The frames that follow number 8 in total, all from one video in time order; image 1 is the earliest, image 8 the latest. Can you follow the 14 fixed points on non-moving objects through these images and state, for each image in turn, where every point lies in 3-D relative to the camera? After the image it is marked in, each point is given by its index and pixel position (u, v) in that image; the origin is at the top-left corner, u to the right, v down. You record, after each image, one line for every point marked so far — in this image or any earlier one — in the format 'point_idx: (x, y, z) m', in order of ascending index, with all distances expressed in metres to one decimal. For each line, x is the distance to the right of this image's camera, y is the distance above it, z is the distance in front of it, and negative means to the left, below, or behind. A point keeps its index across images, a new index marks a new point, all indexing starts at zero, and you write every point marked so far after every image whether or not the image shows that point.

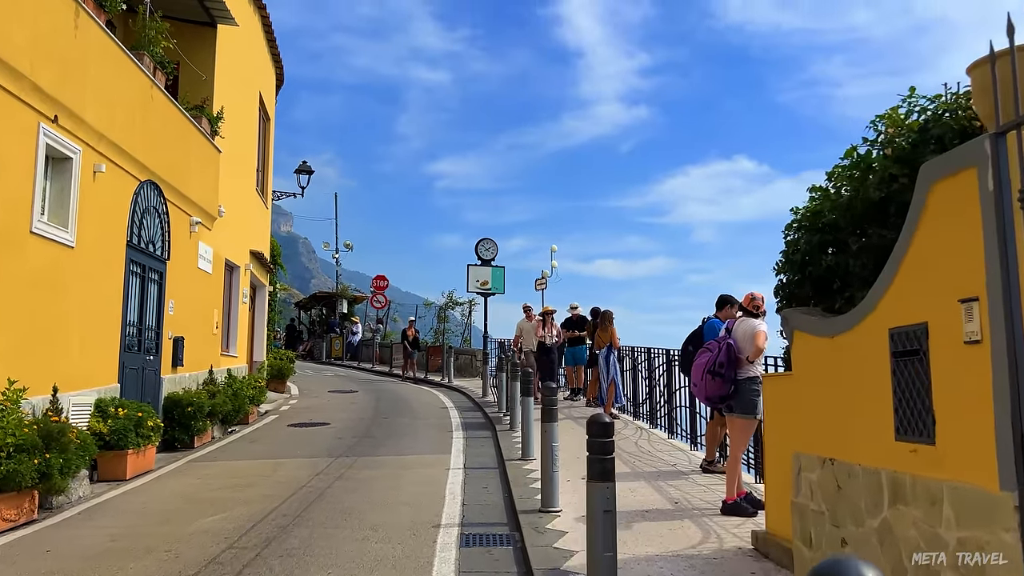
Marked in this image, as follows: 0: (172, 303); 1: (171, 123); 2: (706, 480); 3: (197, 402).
0: (-4.8, -0.2, +10.2) m
1: (-4.7, +2.3, +9.9) m
2: (+1.8, -1.8, +6.6) m
3: (-4.3, -1.6, +9.9) m
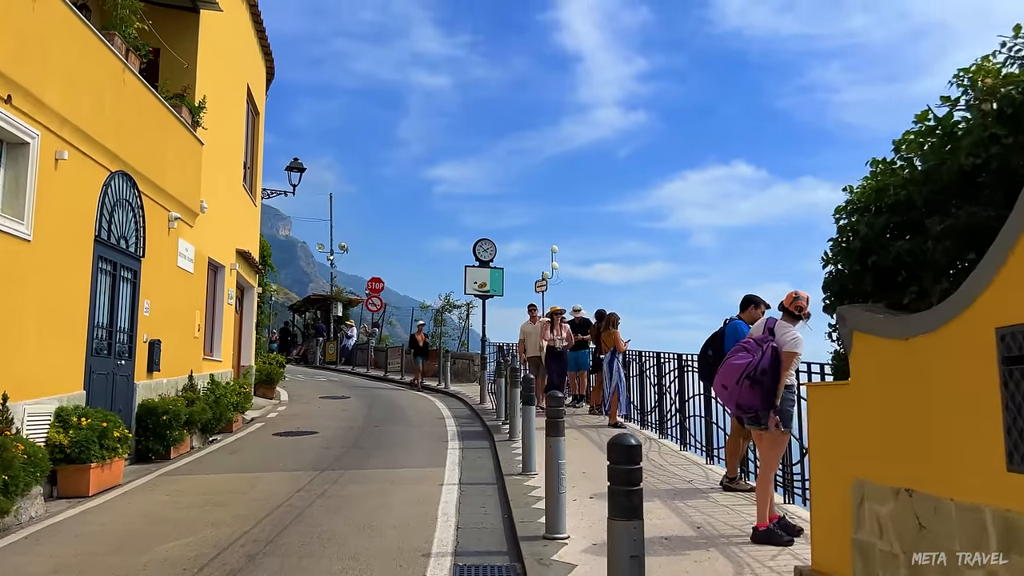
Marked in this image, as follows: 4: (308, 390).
0: (-4.8, -0.2, +9.5) m
1: (-4.7, +2.3, +9.3) m
2: (+1.8, -1.8, +6.0) m
3: (-4.3, -1.6, +9.2) m
4: (-5.0, -2.5, +17.5) m
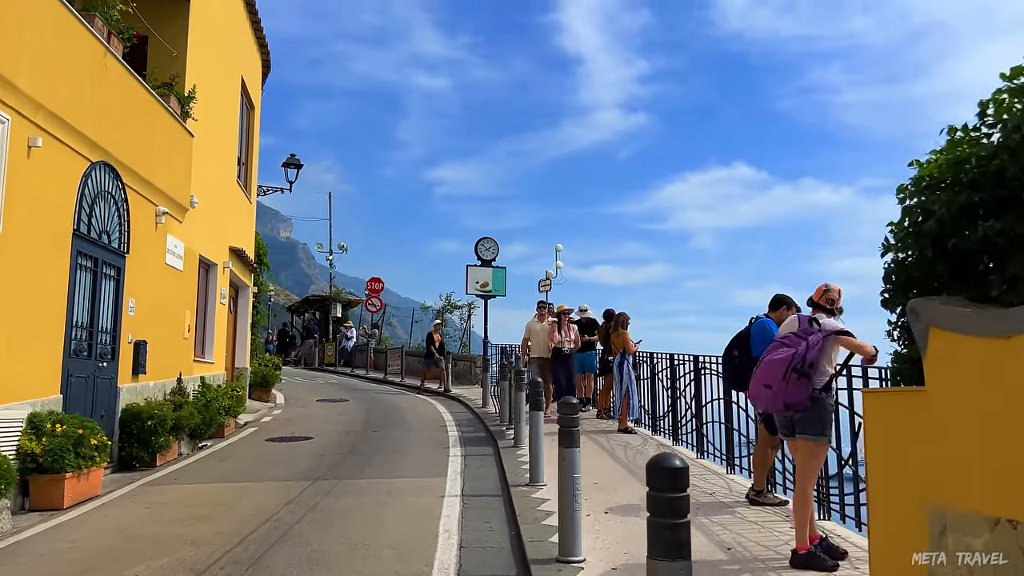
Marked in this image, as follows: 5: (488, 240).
0: (-4.8, -0.2, +9.0) m
1: (-4.7, +2.3, +8.8) m
2: (+1.9, -1.7, +5.5) m
3: (-4.3, -1.5, +8.7) m
4: (-4.9, -2.5, +17.0) m
5: (-0.6, +1.3, +18.8) m
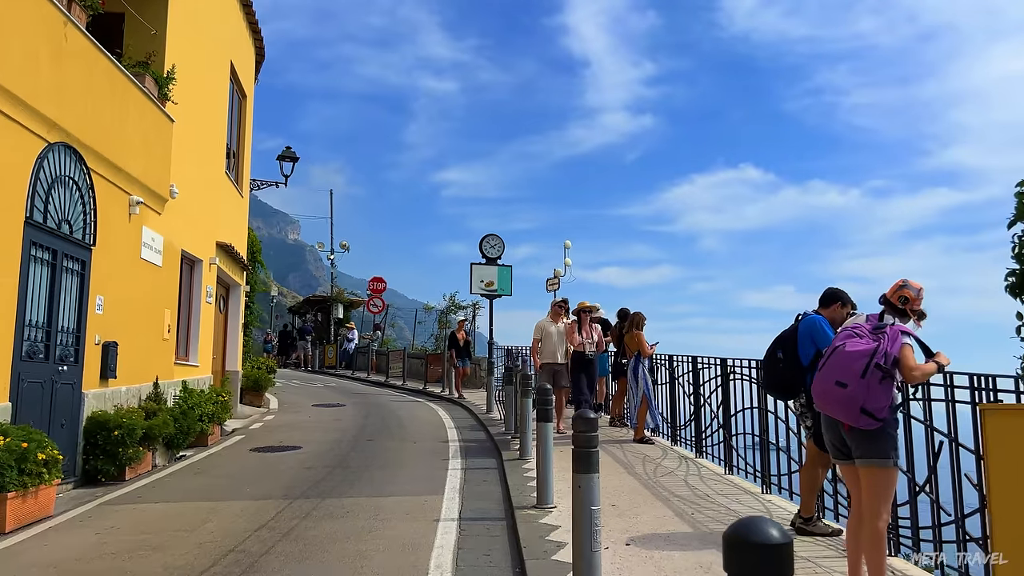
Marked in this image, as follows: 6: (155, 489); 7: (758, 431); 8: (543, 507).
0: (-4.7, -0.1, +8.2) m
1: (-4.6, +2.4, +8.0) m
2: (+1.9, -1.7, +4.6) m
3: (-4.2, -1.5, +7.9) m
4: (-4.8, -2.4, +16.2) m
5: (-0.5, +1.3, +18.0) m
6: (-3.6, -2.0, +7.3) m
7: (+2.2, -1.3, +6.3) m
8: (+0.2, -1.8, +5.9) m
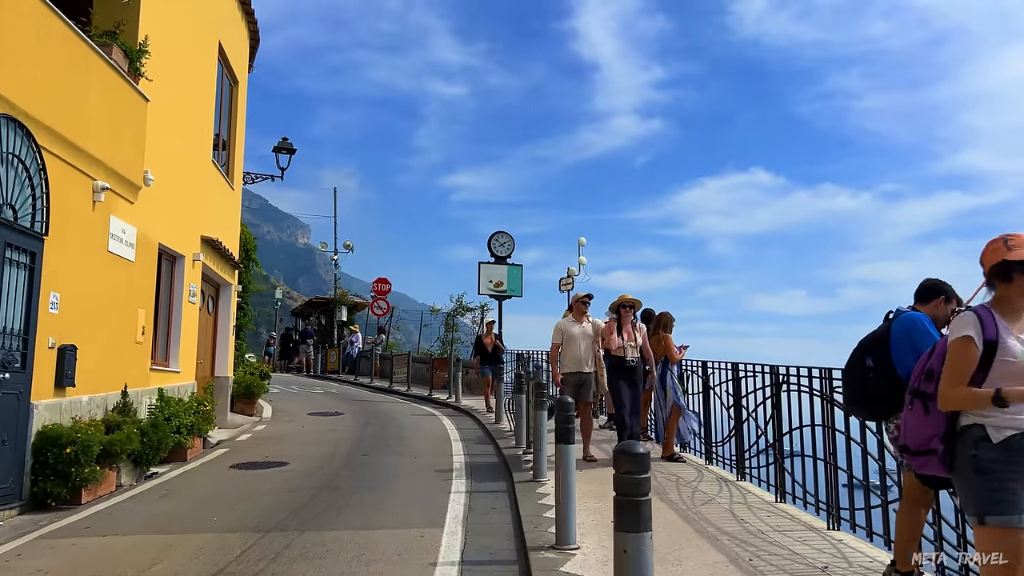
0: (-4.6, -0.1, +7.2) m
1: (-4.5, +2.4, +7.0) m
2: (+2.0, -1.6, +3.5) m
3: (-4.1, -1.4, +6.8) m
4: (-4.5, -2.4, +15.2) m
5: (-0.2, +1.3, +16.9) m
6: (-3.5, -2.0, +6.3) m
7: (+2.3, -1.2, +5.3) m
8: (+0.3, -1.7, +4.8) m
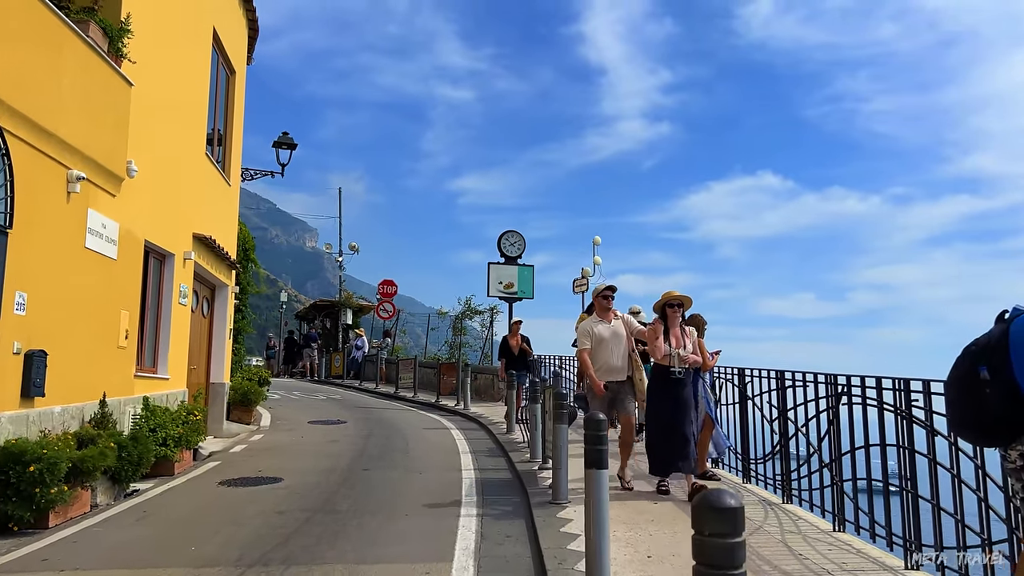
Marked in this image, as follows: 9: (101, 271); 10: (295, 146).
0: (-4.4, -0.1, +6.5) m
1: (-4.3, +2.4, +6.3) m
2: (+2.1, -1.6, +2.7) m
3: (-3.9, -1.4, +6.1) m
4: (-4.3, -2.5, +14.4) m
5: (0.0, +1.2, +16.2) m
6: (-3.4, -2.0, +5.5) m
7: (+2.4, -1.2, +4.5) m
8: (+0.5, -1.7, +4.0) m
9: (-4.5, +0.2, +7.9) m
10: (-4.3, +2.9, +14.4) m
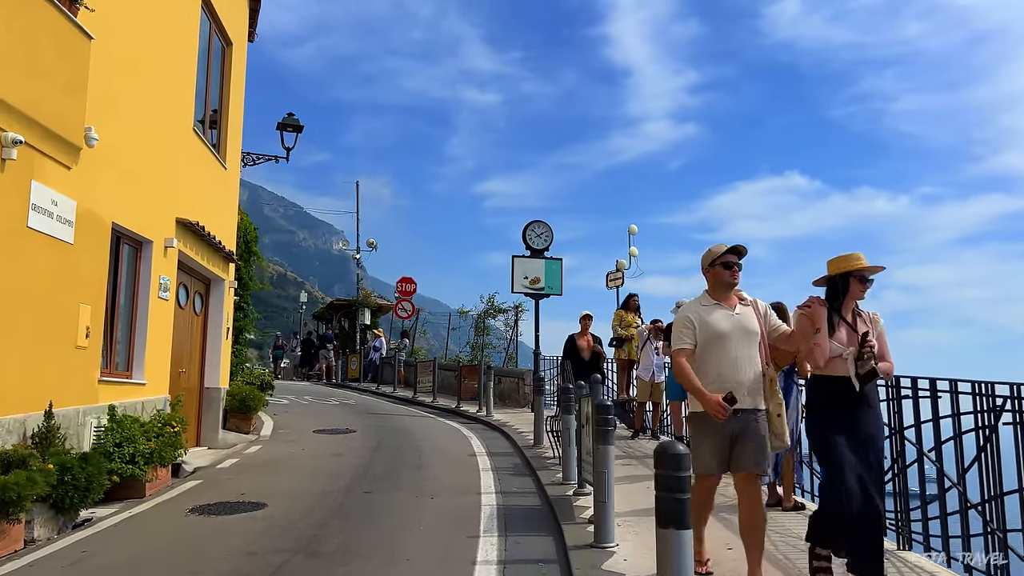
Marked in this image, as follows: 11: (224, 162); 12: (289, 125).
0: (-4.2, 0.0, +5.2) m
1: (-4.1, +2.5, +5.0) m
2: (+2.1, -1.4, +1.2) m
3: (-3.7, -1.3, +4.9) m
4: (-3.8, -2.4, +13.2) m
5: (+0.6, +1.3, +14.8) m
6: (-3.2, -1.9, +4.2) m
7: (+2.5, -1.0, +3.0) m
8: (+0.6, -1.6, +2.6) m
9: (-4.2, +0.3, +6.6) m
10: (-3.9, +2.9, +13.2) m
11: (-4.7, +2.1, +11.9) m
12: (-4.1, +3.0, +13.2) m
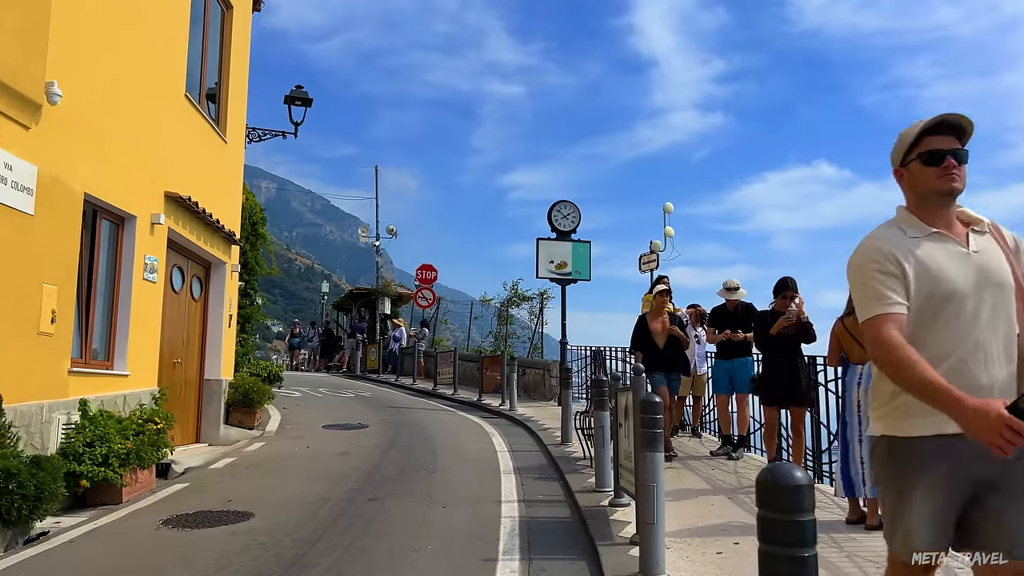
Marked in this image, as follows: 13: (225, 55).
0: (-4.1, +0.2, +4.4) m
1: (-4.0, +2.7, +4.1) m
2: (+2.2, -1.3, +0.2) m
3: (-3.6, -1.2, +4.0) m
4: (-3.4, -2.1, +12.3) m
5: (+1.0, +1.6, +13.7) m
6: (-3.1, -1.7, +3.3) m
7: (+2.6, -0.9, +1.9) m
8: (+0.6, -1.4, +1.6) m
9: (-4.0, +0.5, +5.8) m
10: (-3.5, +3.2, +12.3) m
11: (-4.3, +2.3, +11.0) m
12: (-3.7, +3.3, +12.3) m
13: (-4.3, +3.5, +10.8) m
